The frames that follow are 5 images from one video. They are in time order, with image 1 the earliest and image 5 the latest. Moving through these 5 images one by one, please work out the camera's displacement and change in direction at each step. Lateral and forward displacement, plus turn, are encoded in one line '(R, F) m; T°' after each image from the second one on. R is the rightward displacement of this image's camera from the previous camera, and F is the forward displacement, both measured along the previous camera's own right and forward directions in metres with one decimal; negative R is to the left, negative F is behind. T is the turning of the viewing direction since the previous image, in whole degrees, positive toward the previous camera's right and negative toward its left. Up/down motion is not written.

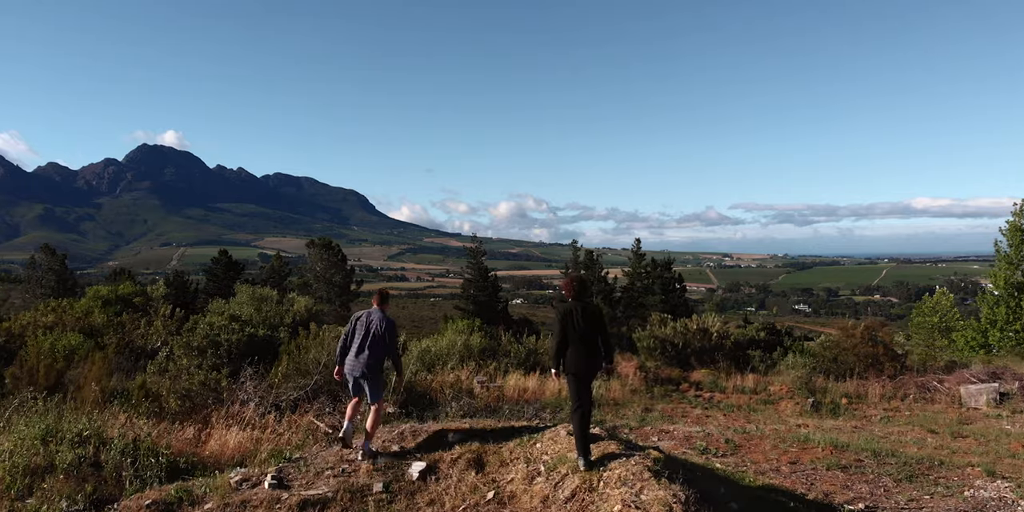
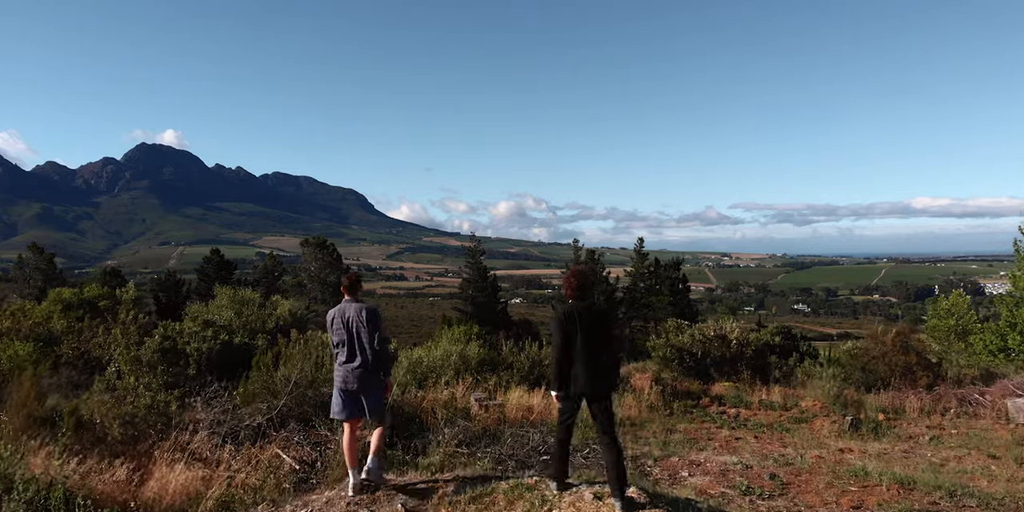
(0.0, +0.8) m; 0°
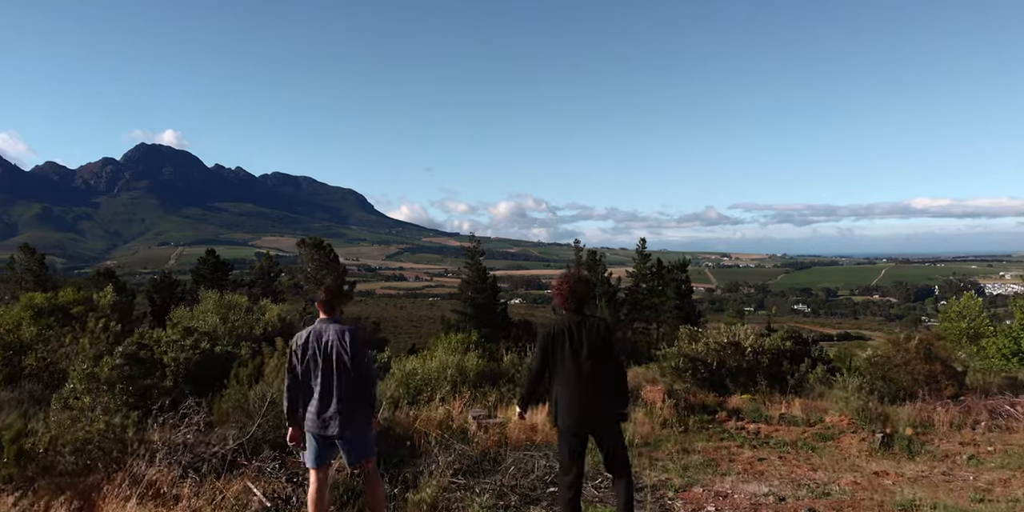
(0.0, +0.5) m; 0°
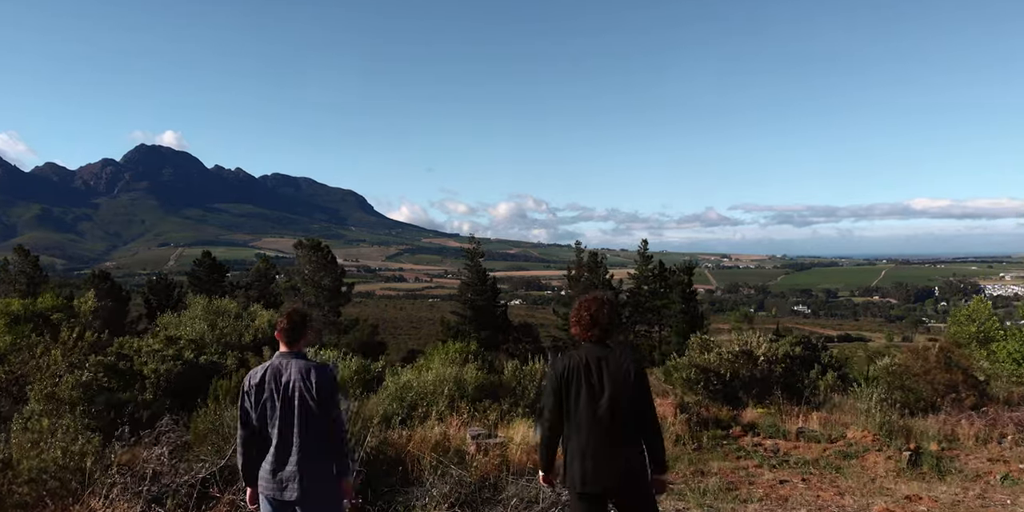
(0.0, +0.4) m; 0°
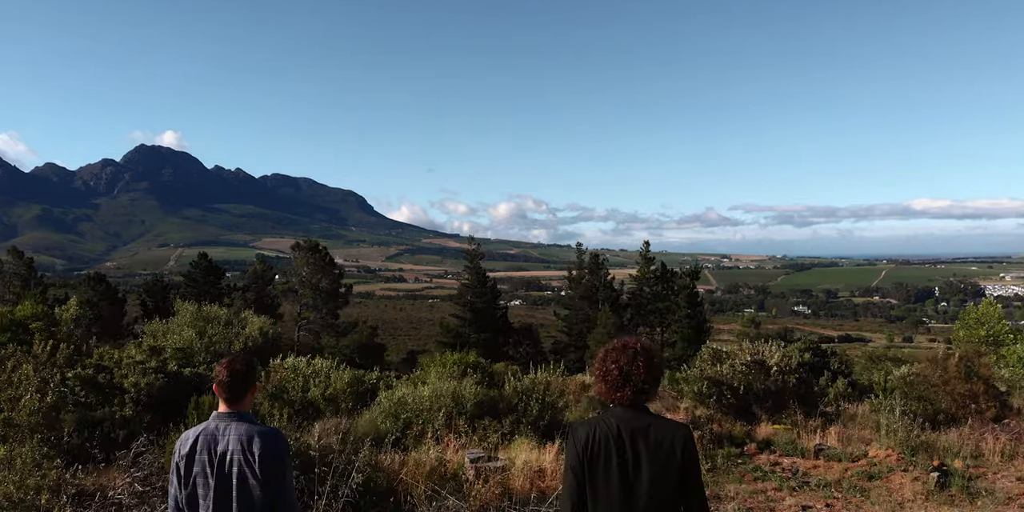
(0.0, +0.3) m; 0°
